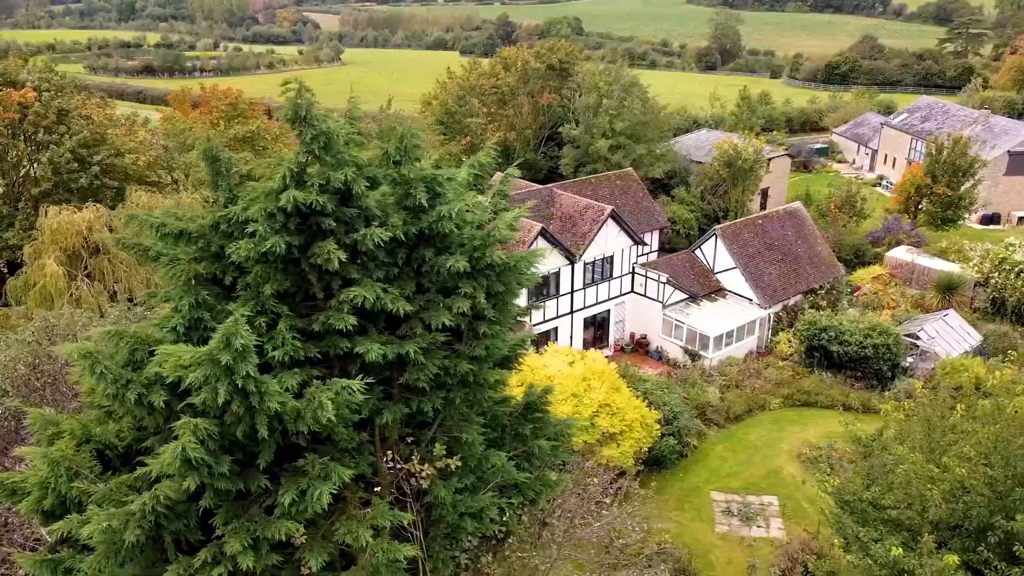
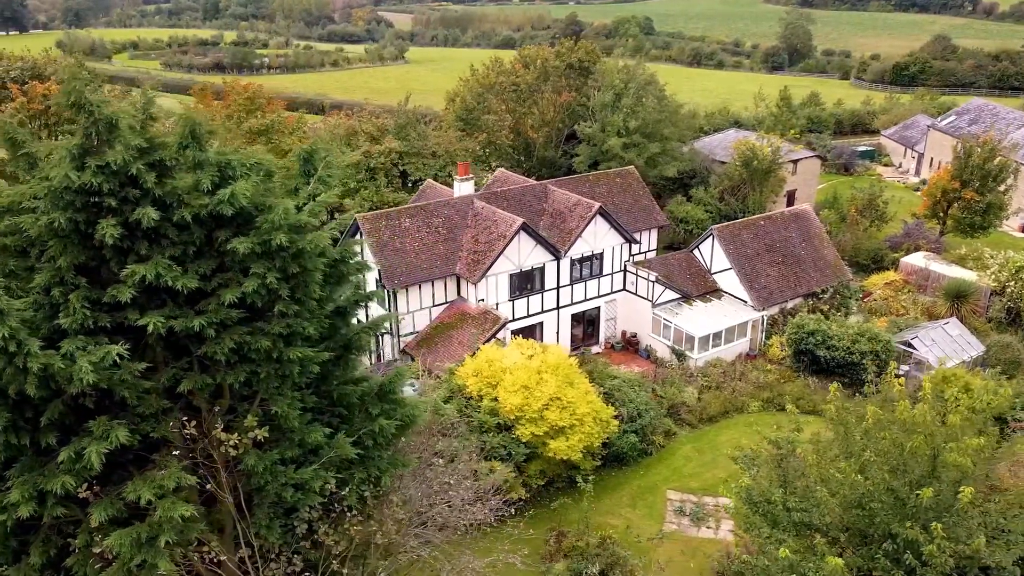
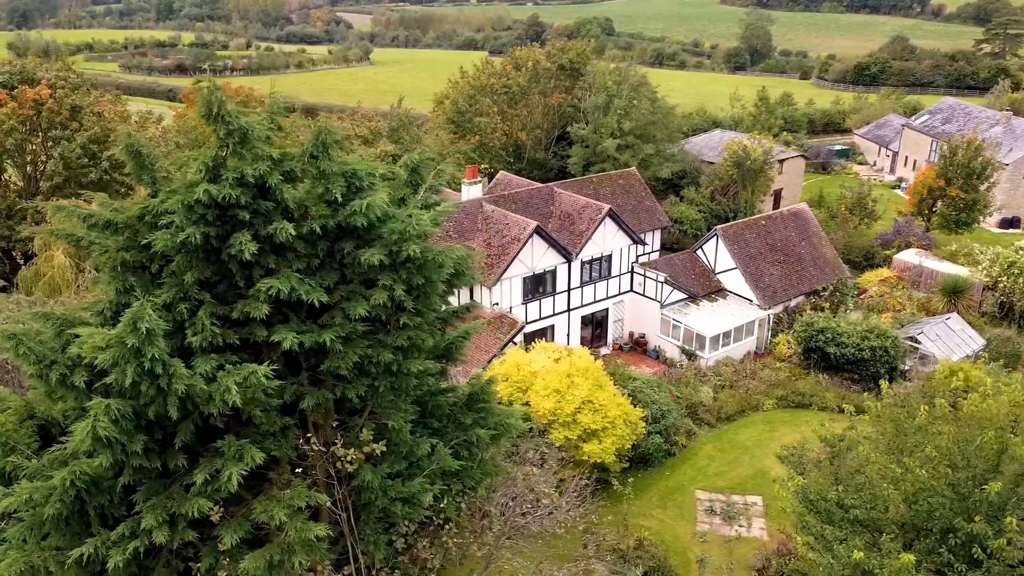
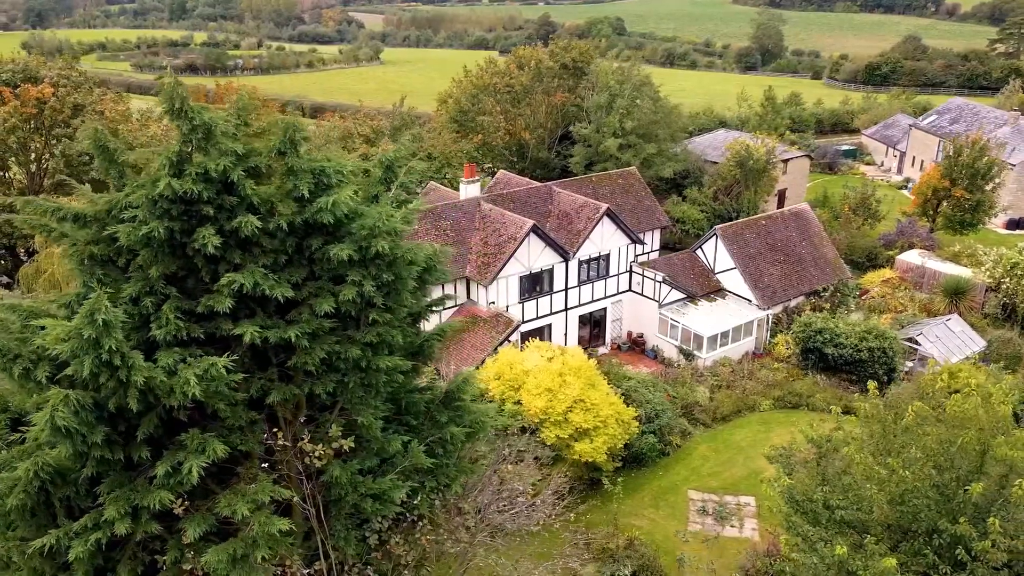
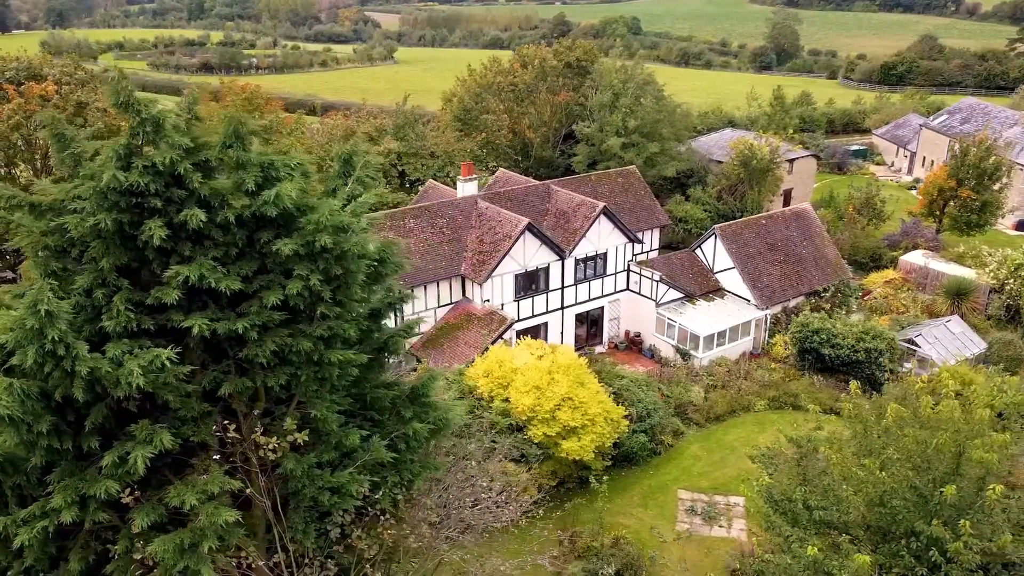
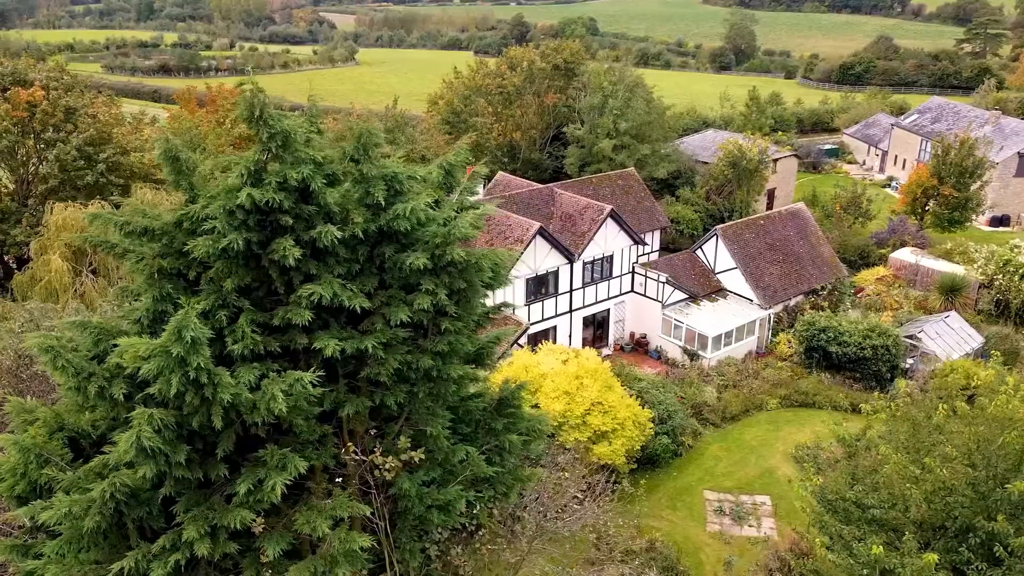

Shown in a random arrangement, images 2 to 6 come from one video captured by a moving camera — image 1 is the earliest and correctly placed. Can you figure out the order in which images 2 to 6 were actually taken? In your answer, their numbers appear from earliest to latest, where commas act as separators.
6, 3, 4, 5, 2
